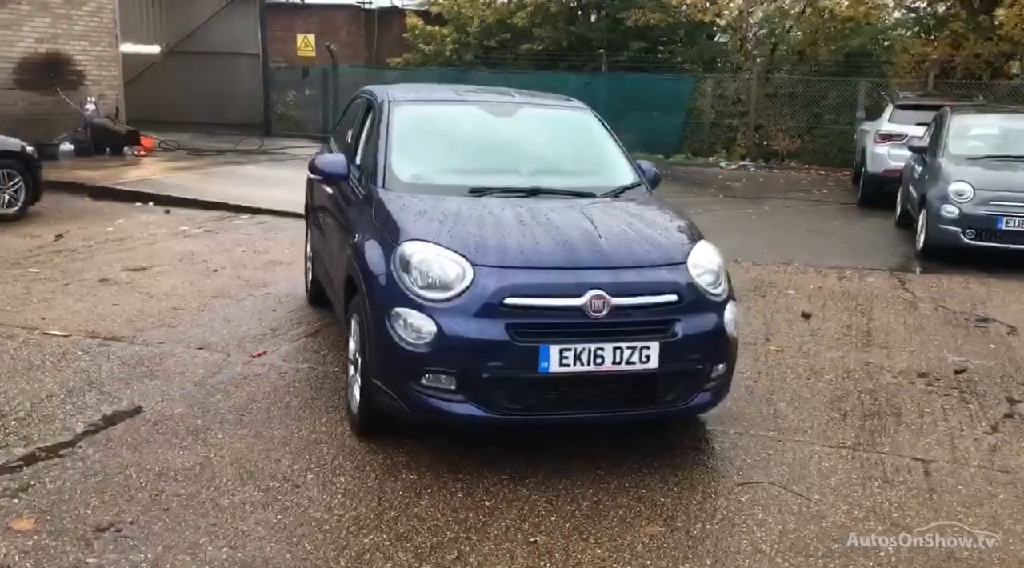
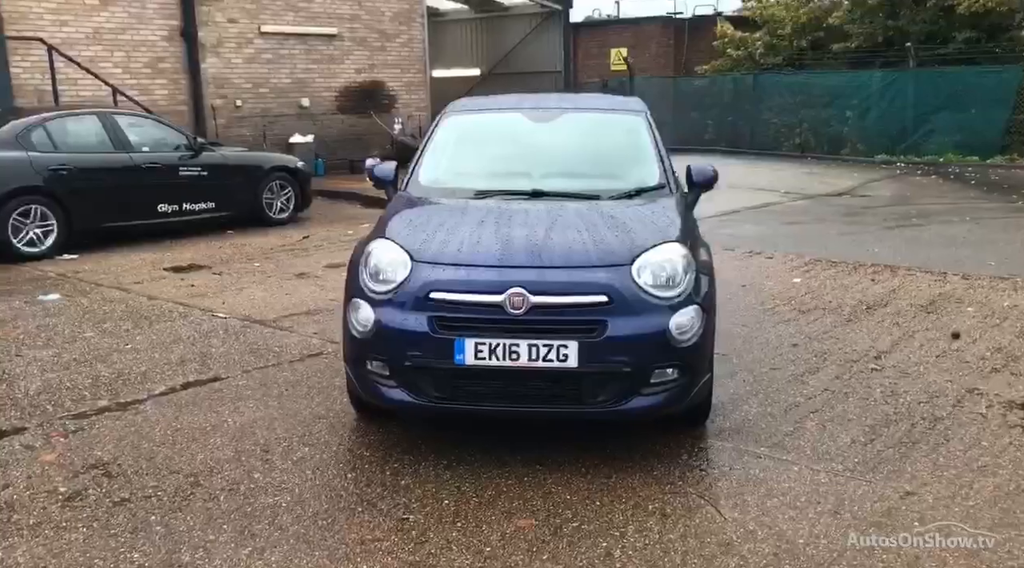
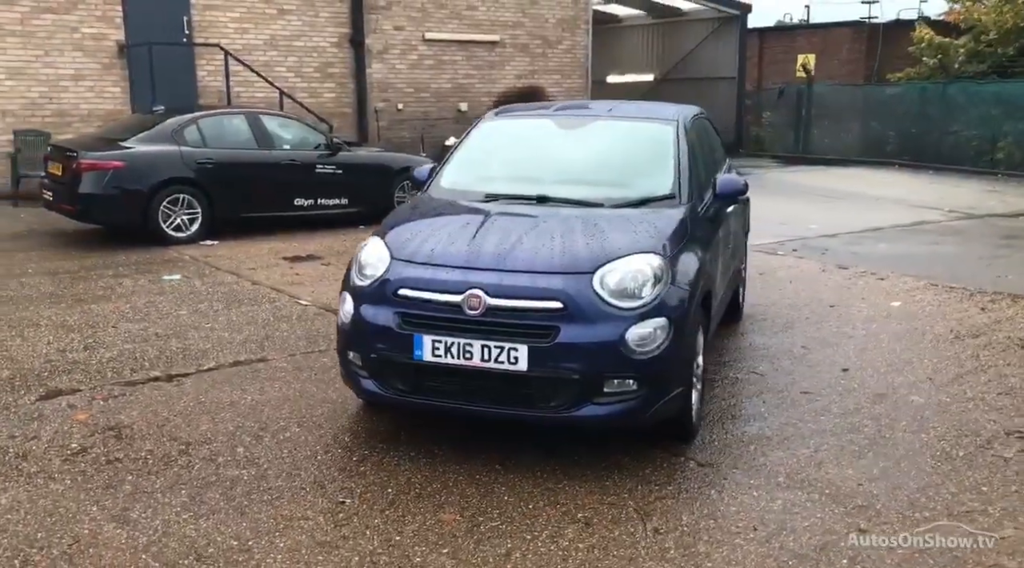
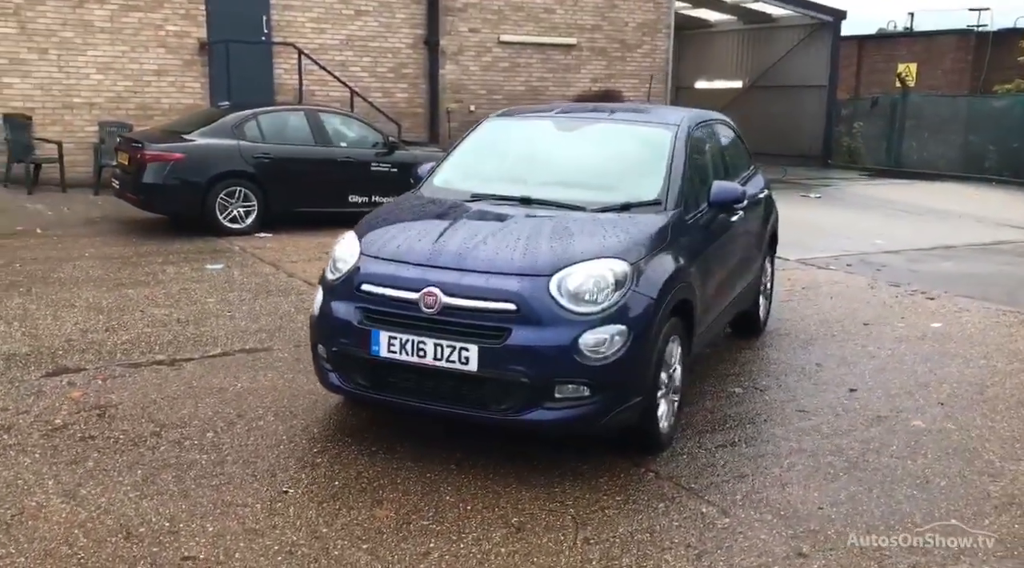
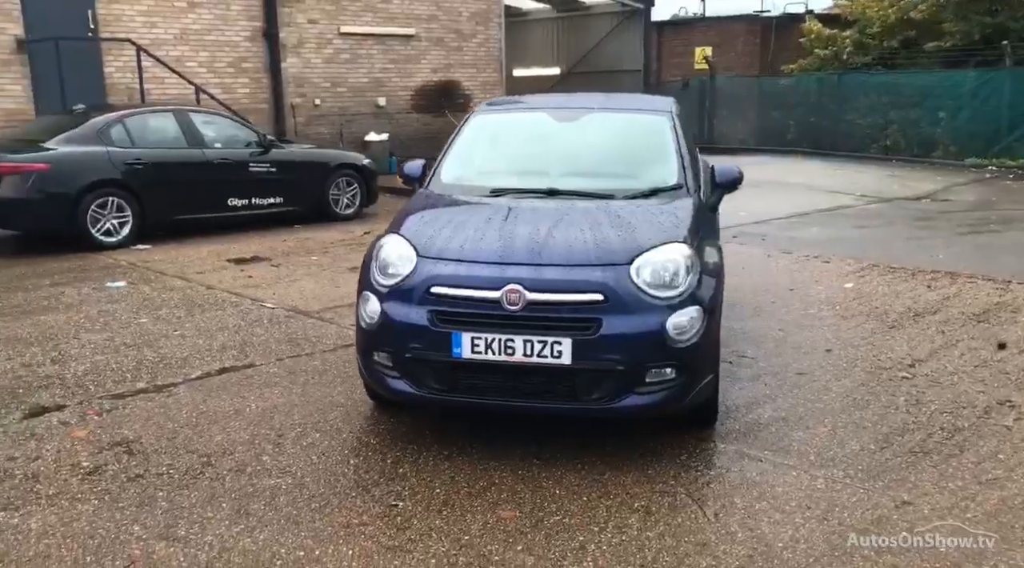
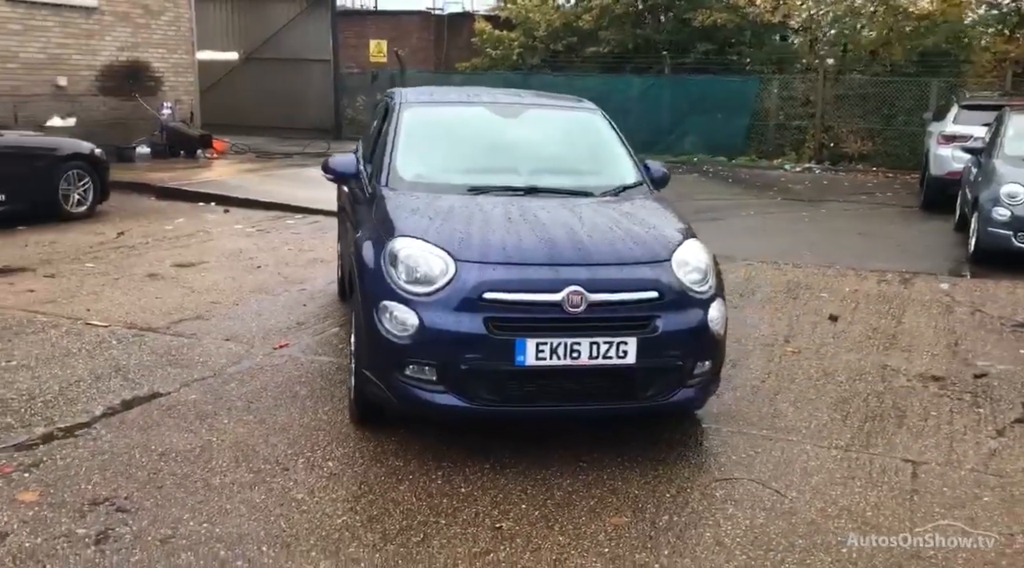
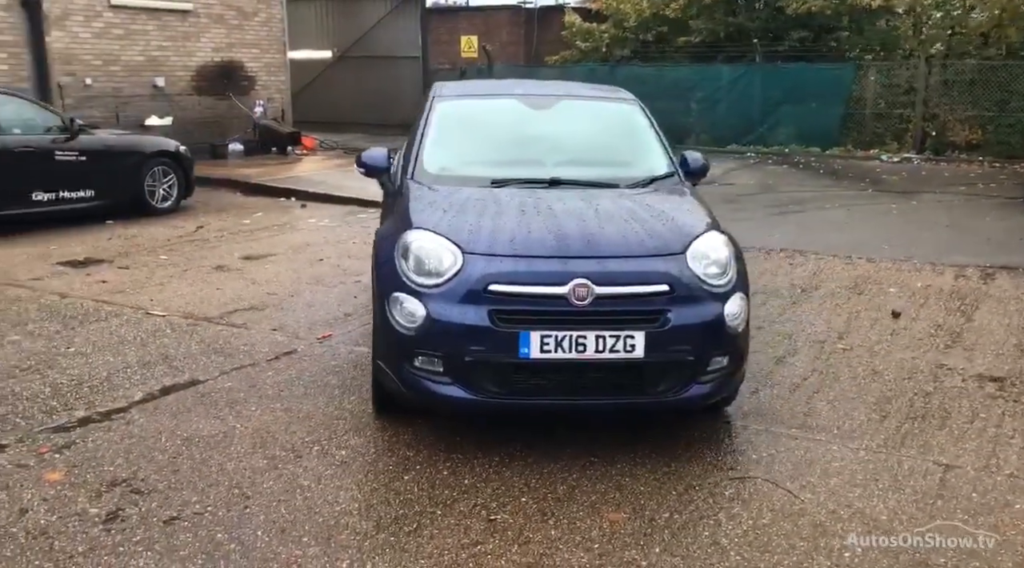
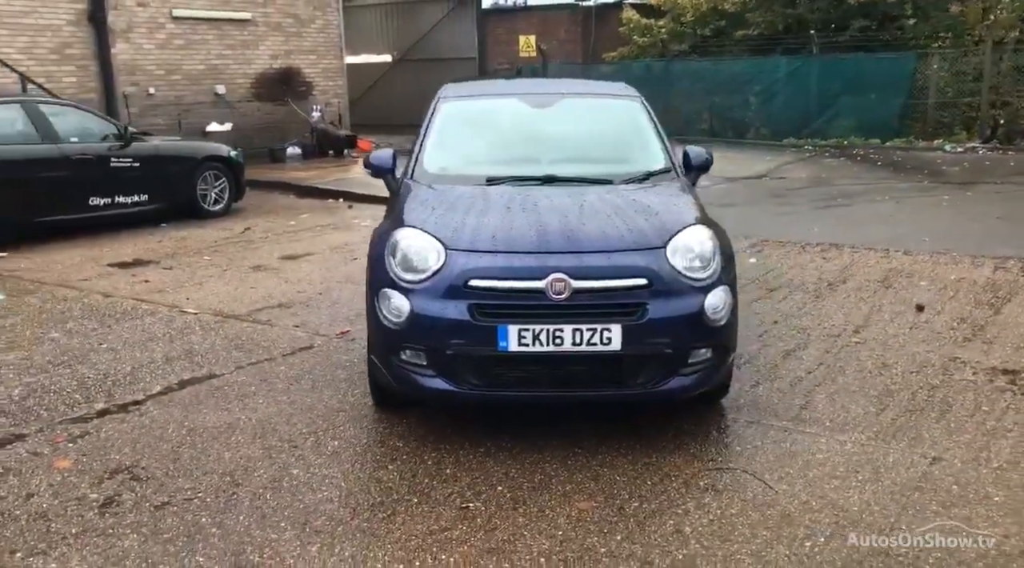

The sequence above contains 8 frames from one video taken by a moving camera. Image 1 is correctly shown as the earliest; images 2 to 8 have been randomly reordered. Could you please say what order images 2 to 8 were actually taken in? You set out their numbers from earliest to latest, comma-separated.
6, 7, 8, 2, 5, 3, 4
